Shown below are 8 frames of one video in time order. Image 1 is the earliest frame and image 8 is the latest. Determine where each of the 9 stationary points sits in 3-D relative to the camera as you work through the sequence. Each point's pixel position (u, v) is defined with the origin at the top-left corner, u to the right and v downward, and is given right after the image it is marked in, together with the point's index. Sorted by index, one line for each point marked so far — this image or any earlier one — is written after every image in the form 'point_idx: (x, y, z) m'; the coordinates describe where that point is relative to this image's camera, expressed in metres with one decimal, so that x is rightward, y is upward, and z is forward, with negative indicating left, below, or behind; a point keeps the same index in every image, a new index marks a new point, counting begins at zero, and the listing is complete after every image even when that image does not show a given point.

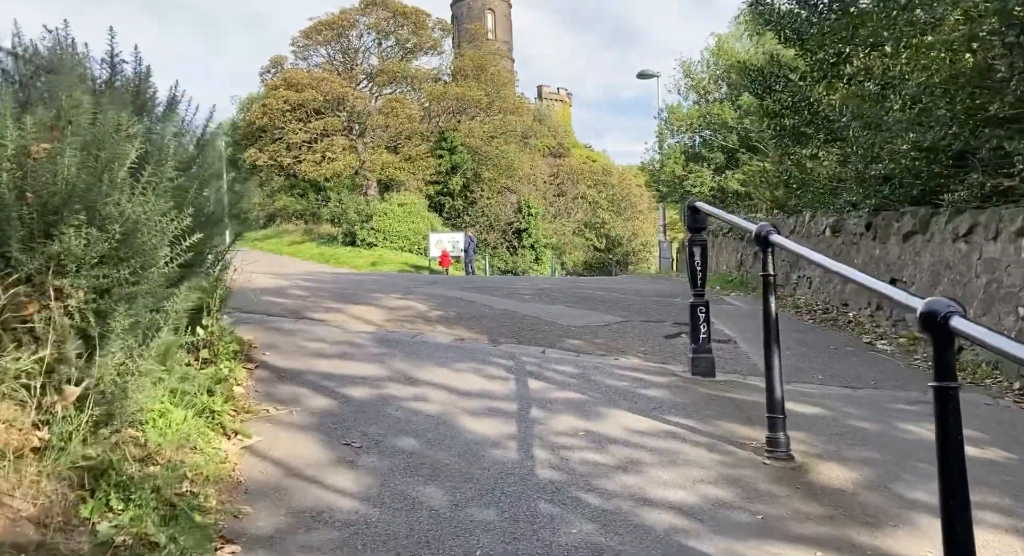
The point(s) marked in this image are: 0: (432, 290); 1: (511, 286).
0: (-1.1, -0.2, +11.2) m
1: (0.0, -0.1, +12.5) m
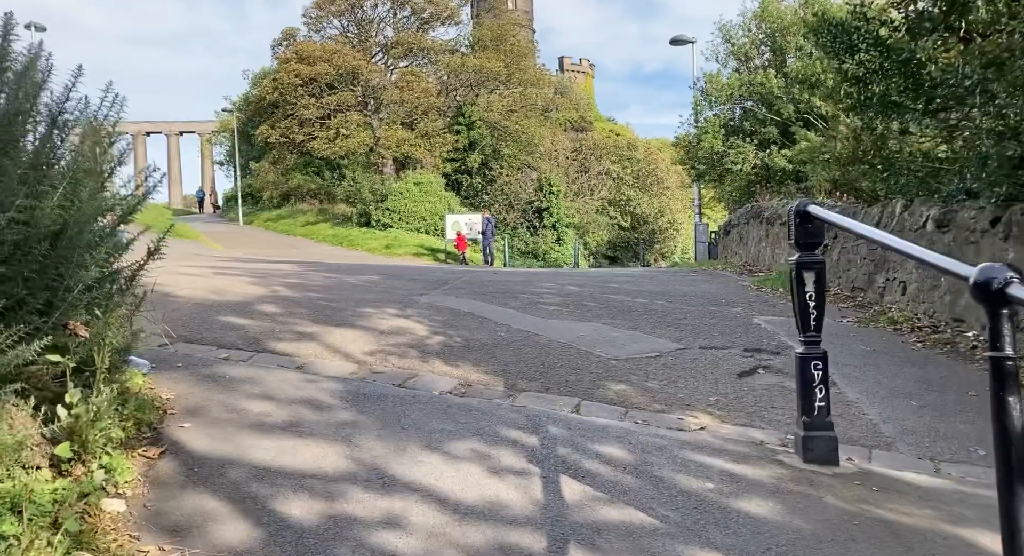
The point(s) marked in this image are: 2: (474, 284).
0: (-0.8, -0.3, +9.2) m
1: (+0.3, -0.2, +10.4) m
2: (-0.5, -0.1, +11.5) m
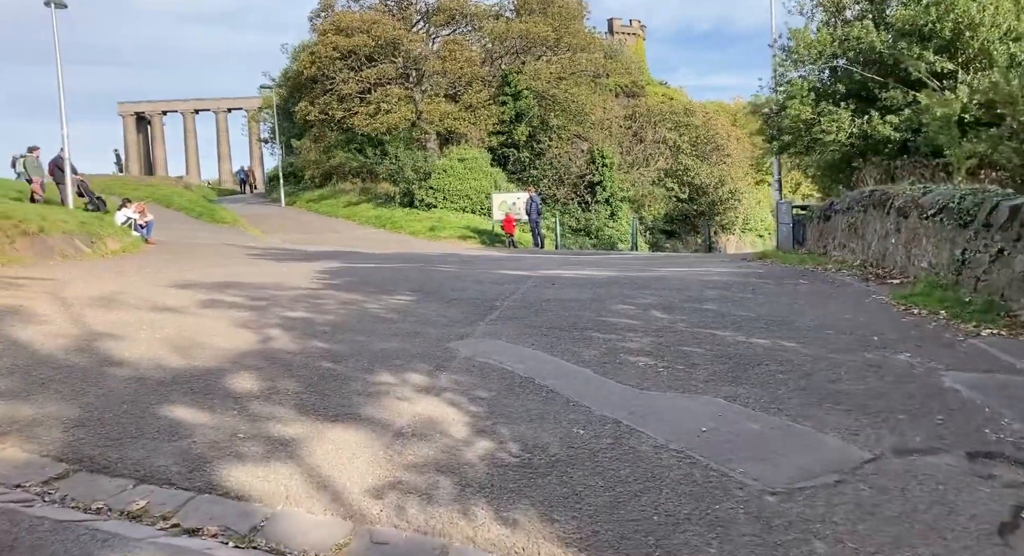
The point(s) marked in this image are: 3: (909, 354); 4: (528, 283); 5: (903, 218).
0: (-0.3, -0.6, +6.6) m
1: (+0.9, -0.4, +7.8) m
2: (+0.2, -0.3, +9.0) m
3: (+3.0, -0.6, +6.4) m
4: (+0.2, 0.0, +11.6) m
5: (+4.8, +0.7, +10.5) m
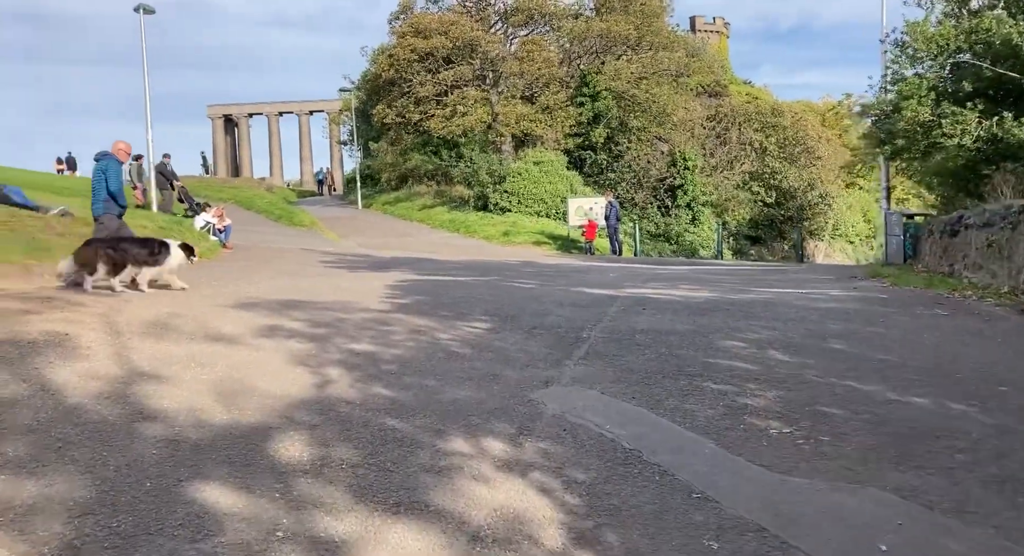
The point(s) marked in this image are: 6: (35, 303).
0: (+0.4, -0.9, +5.5) m
1: (+1.6, -0.7, +6.6) m
2: (+1.0, -0.6, +7.8) m
3: (+3.6, -0.9, +5.1) m
4: (+1.3, -0.3, +10.4) m
5: (+5.7, +0.4, +8.9) m
6: (-6.1, -0.3, +10.9) m
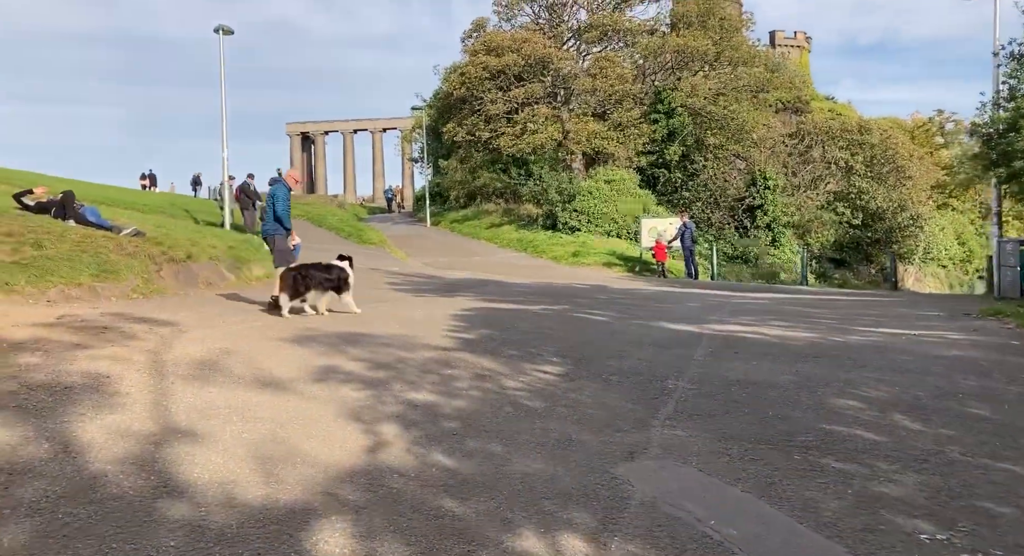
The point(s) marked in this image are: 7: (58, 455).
0: (+0.8, -1.2, +4.6) m
1: (+2.2, -1.1, +5.6) m
2: (+1.6, -1.0, +6.8) m
3: (+4.0, -1.2, +3.9) m
4: (+2.1, -0.7, +9.4) m
5: (+6.4, 0.0, +7.6) m
6: (-5.2, -0.7, +10.5) m
7: (-2.8, -1.1, +5.2) m
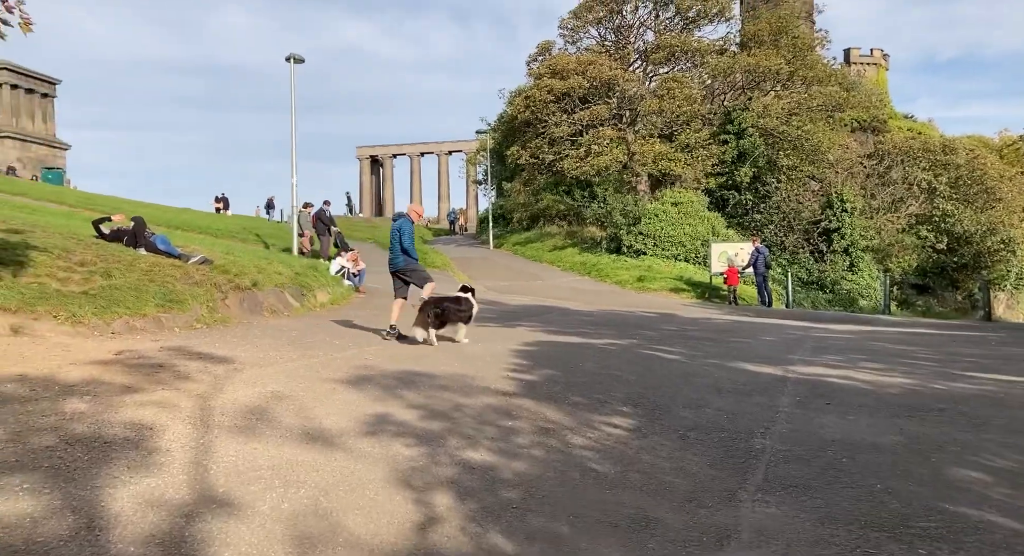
0: (+1.1, -1.5, +3.9) m
1: (+2.6, -1.4, +4.7) m
2: (+2.1, -1.3, +6.0) m
3: (+4.2, -1.5, +2.9) m
4: (+2.8, -1.2, +8.6) m
5: (+7.0, -0.4, +6.4) m
6: (-4.4, -1.1, +10.2) m
7: (-2.4, -1.4, +4.8) m
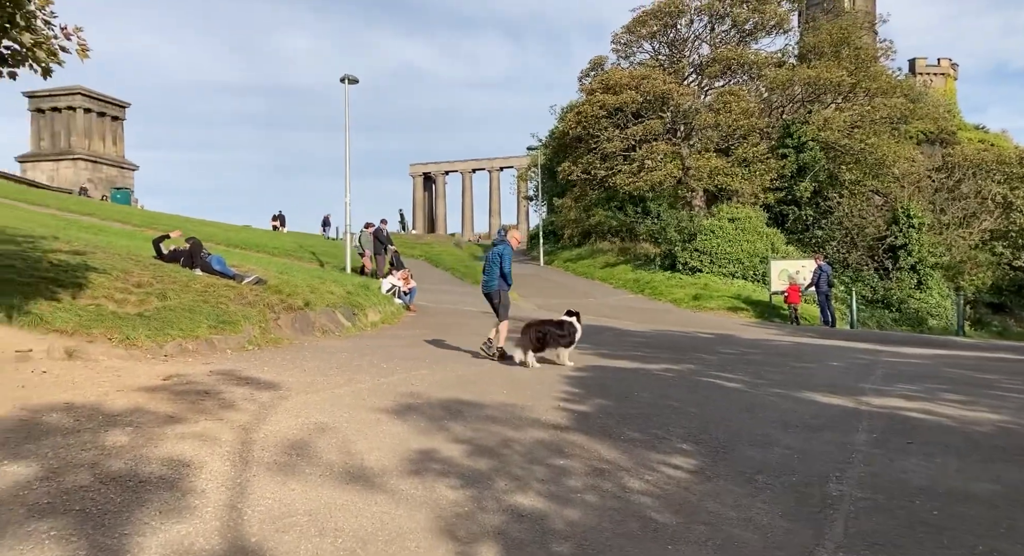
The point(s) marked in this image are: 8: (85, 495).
0: (+1.4, -1.7, +3.4) m
1: (+2.8, -1.6, +4.1) m
2: (+2.4, -1.5, +5.5) m
3: (+4.4, -1.7, +2.2) m
4: (+3.3, -1.4, +8.0) m
5: (+7.3, -0.6, +5.6) m
6: (-3.8, -1.5, +10.0) m
7: (-2.1, -1.6, +4.5) m
8: (-3.0, -1.5, +6.1) m
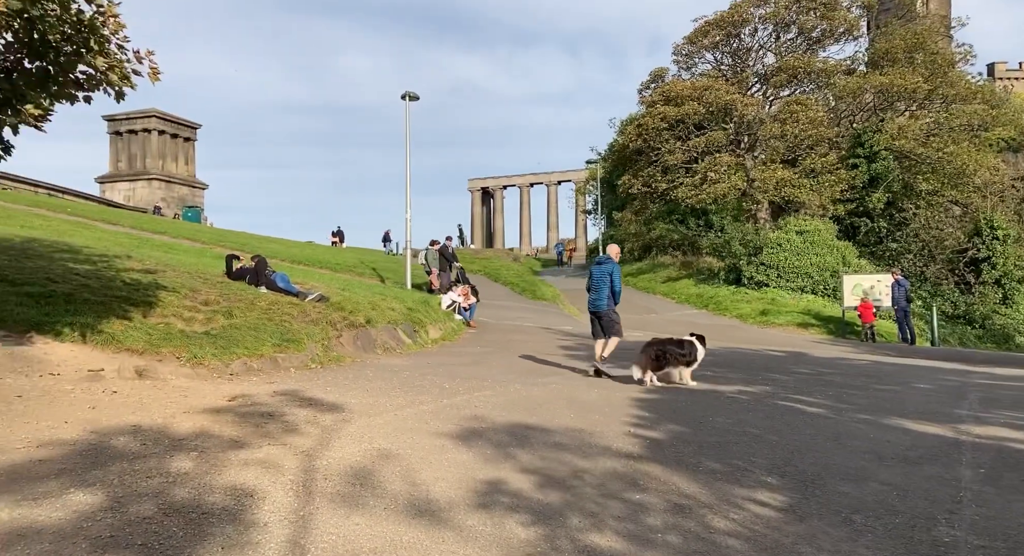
0: (+1.7, -1.8, +2.9) m
1: (+3.2, -1.7, +3.6) m
2: (+2.9, -1.7, +4.9) m
3: (+4.6, -1.7, +1.5) m
4: (+3.9, -1.6, +7.4) m
5: (+7.8, -0.7, +4.7) m
6: (-3.0, -1.7, +9.9) m
7: (-1.7, -1.8, +4.2) m
8: (-2.5, -1.7, +5.9) m
